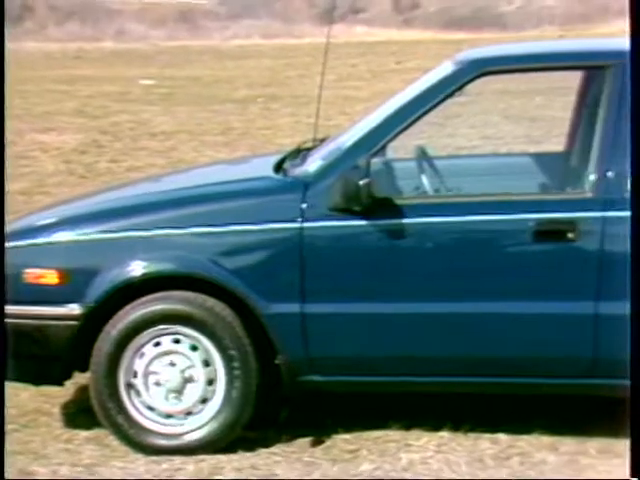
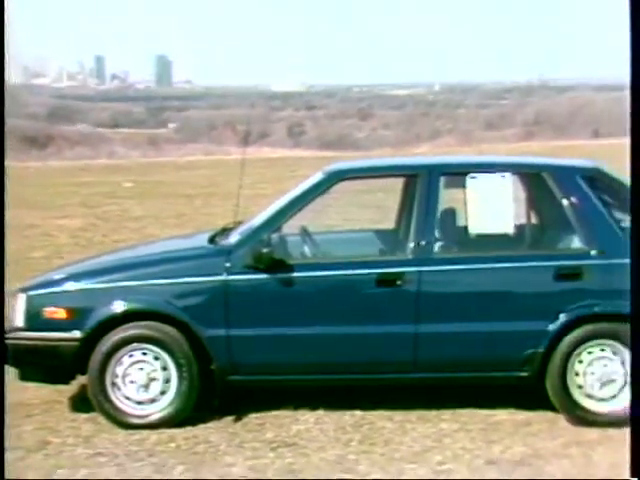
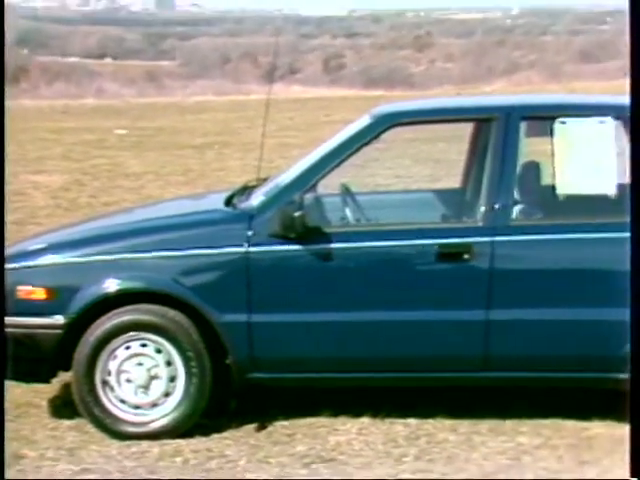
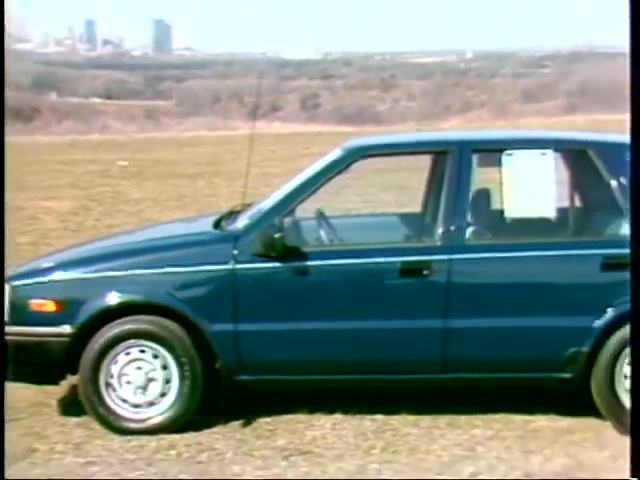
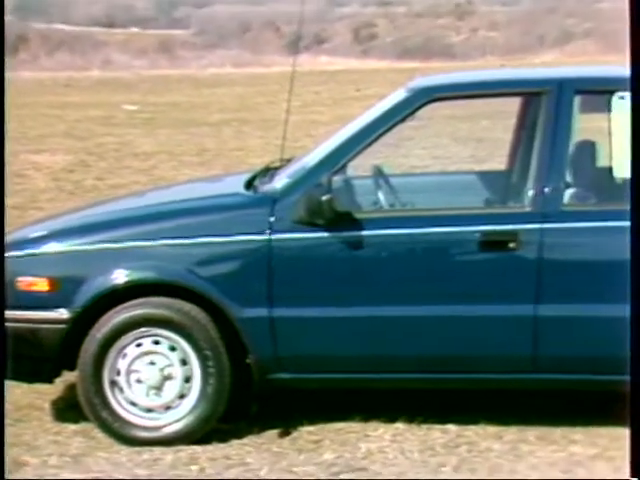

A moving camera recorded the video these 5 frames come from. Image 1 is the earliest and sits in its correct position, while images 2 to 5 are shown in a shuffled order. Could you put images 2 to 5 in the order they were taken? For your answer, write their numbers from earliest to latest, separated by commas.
5, 3, 4, 2
